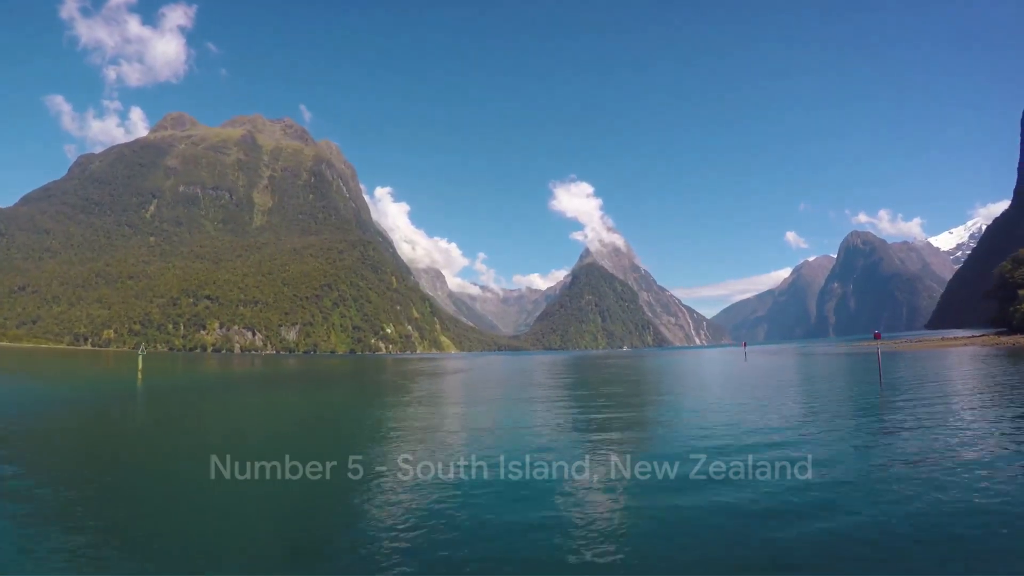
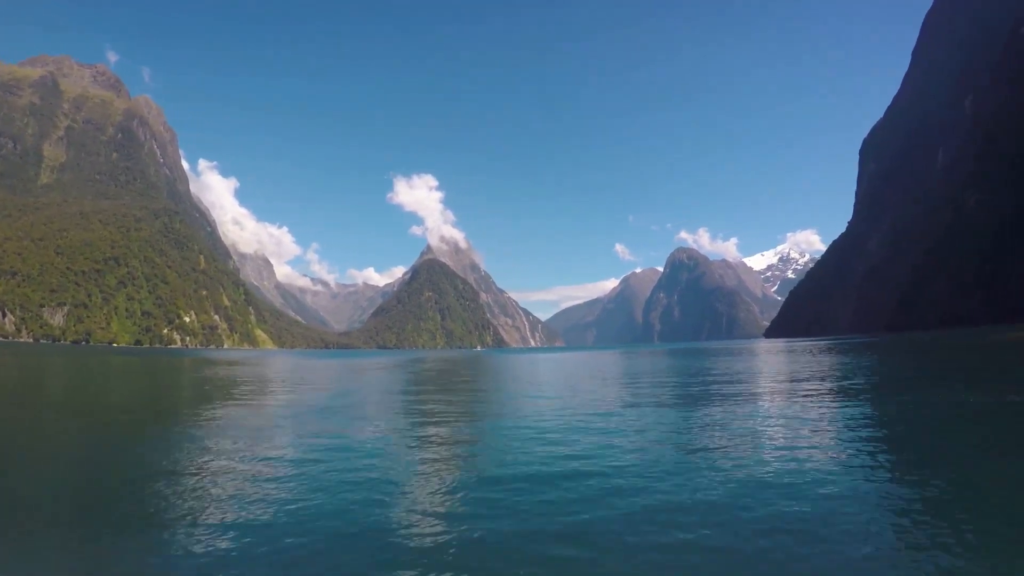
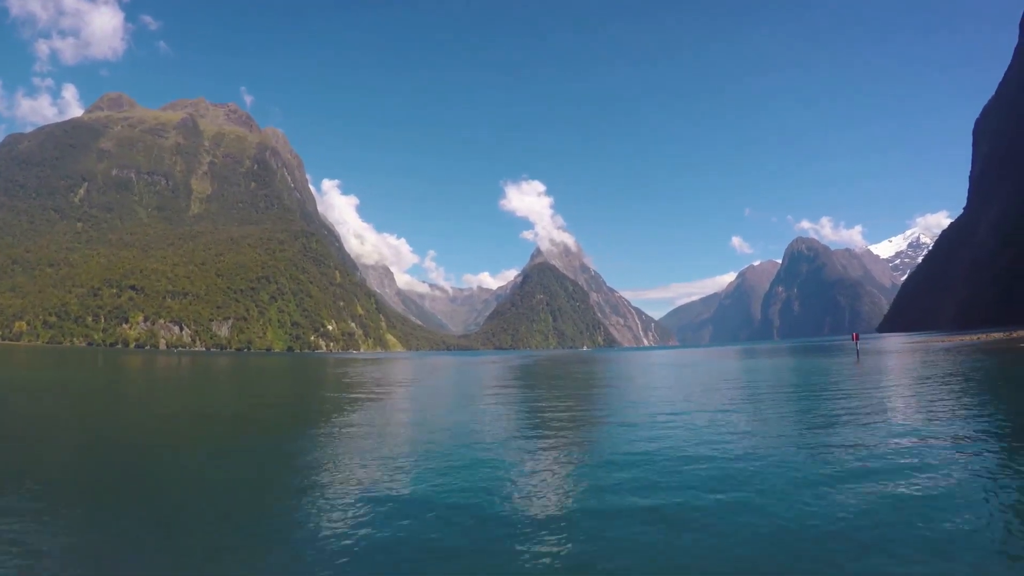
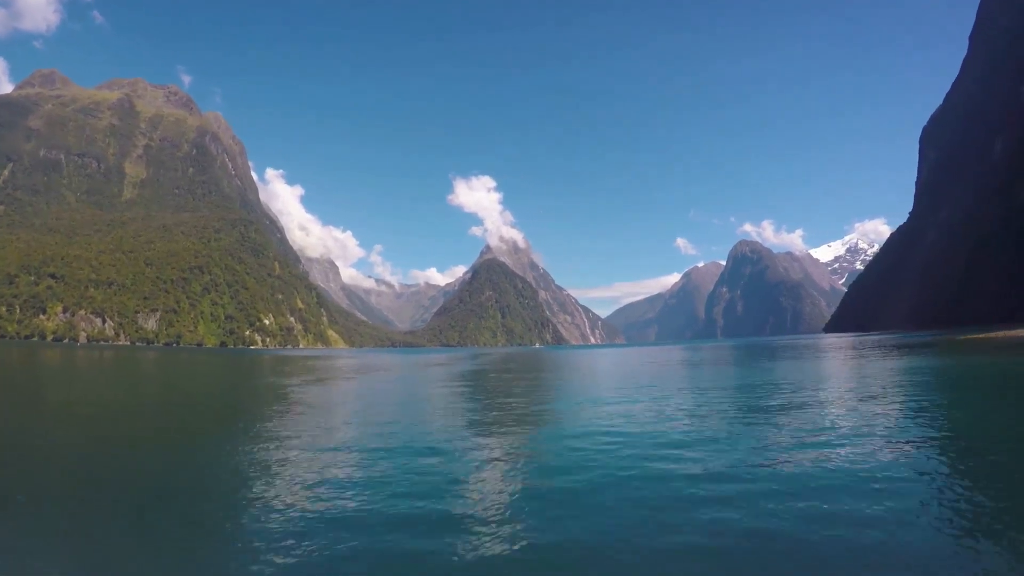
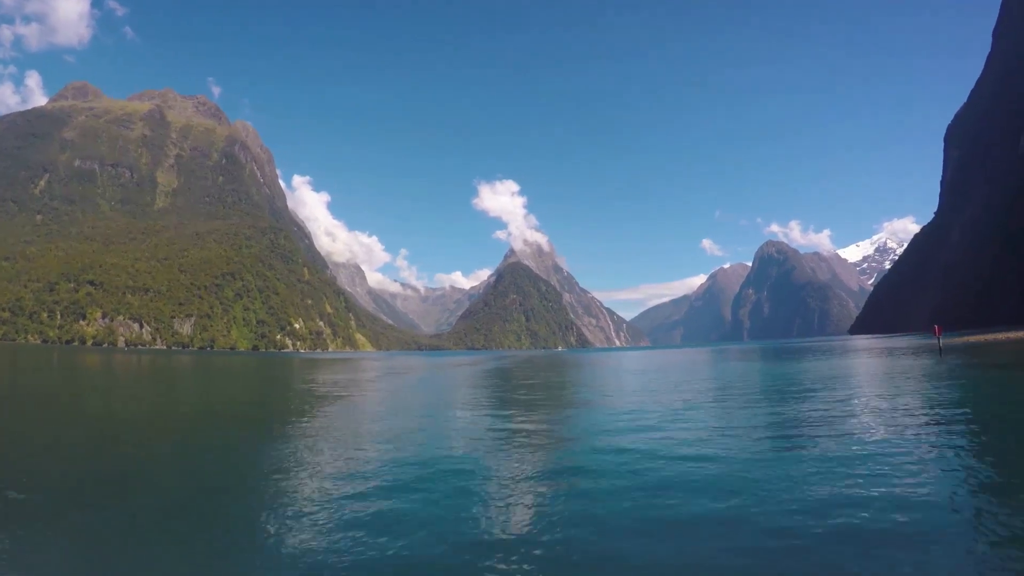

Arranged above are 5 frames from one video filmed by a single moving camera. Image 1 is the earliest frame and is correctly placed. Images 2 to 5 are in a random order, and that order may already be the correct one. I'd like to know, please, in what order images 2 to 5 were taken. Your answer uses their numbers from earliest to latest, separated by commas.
3, 5, 4, 2
